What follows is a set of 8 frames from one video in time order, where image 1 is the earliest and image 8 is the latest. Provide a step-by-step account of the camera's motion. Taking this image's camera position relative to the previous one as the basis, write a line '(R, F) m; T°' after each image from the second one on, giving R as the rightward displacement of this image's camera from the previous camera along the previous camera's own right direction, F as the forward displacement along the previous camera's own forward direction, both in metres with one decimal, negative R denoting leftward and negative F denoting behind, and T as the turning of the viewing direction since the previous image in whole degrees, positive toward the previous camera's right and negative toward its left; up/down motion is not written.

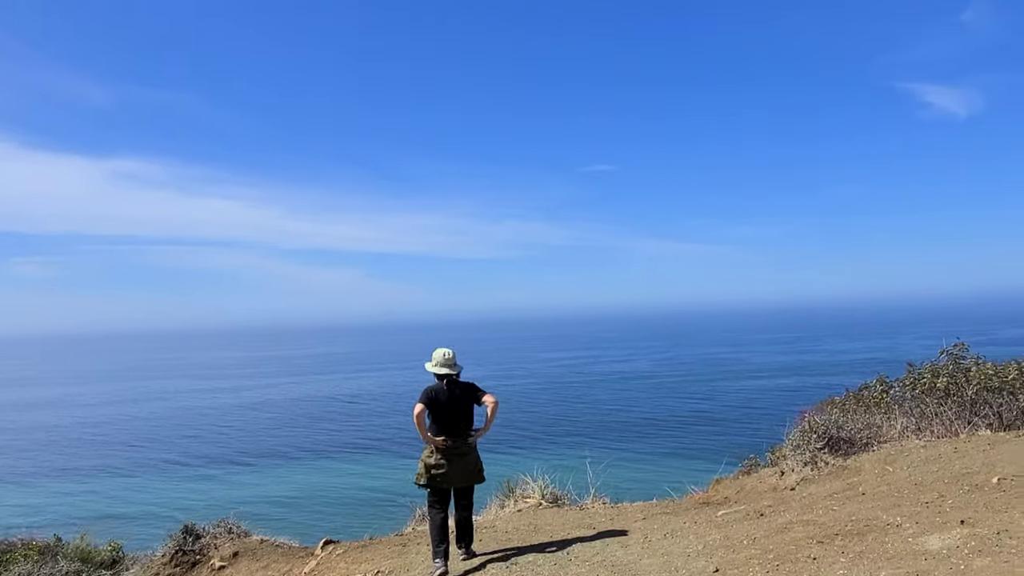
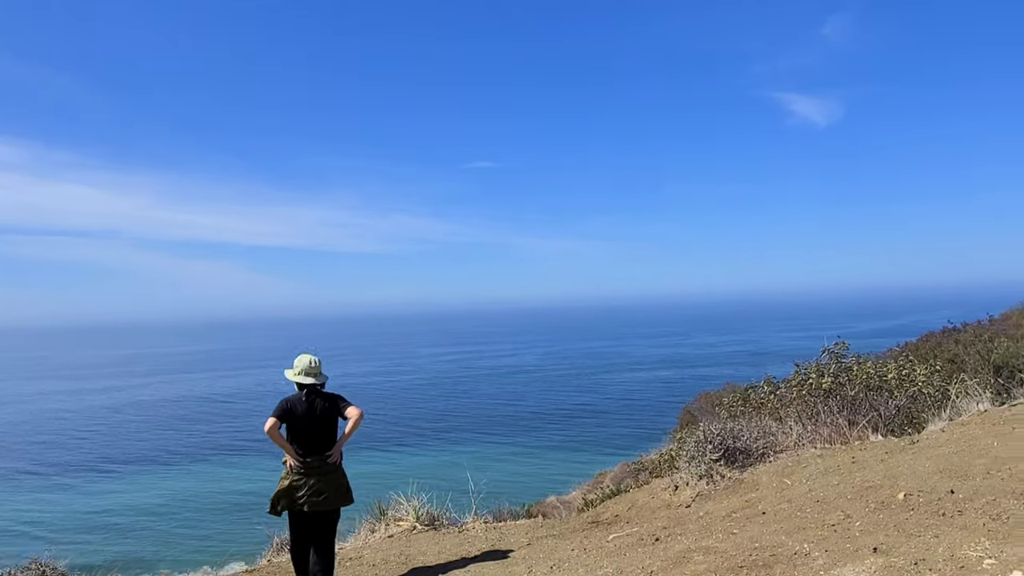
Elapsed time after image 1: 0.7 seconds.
(+0.1, +0.5) m; +10°
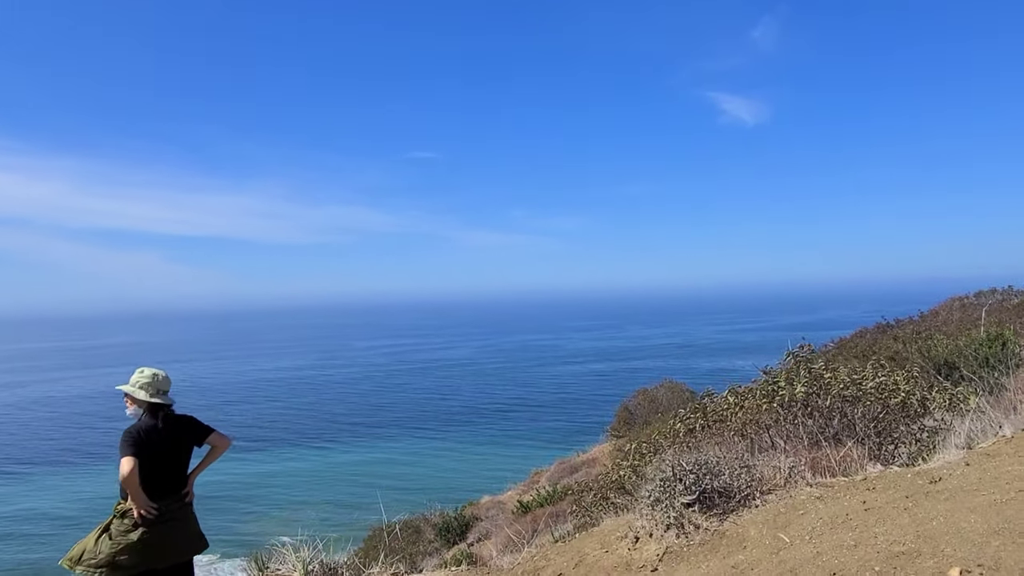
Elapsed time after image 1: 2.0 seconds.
(+0.1, +0.9) m; +6°
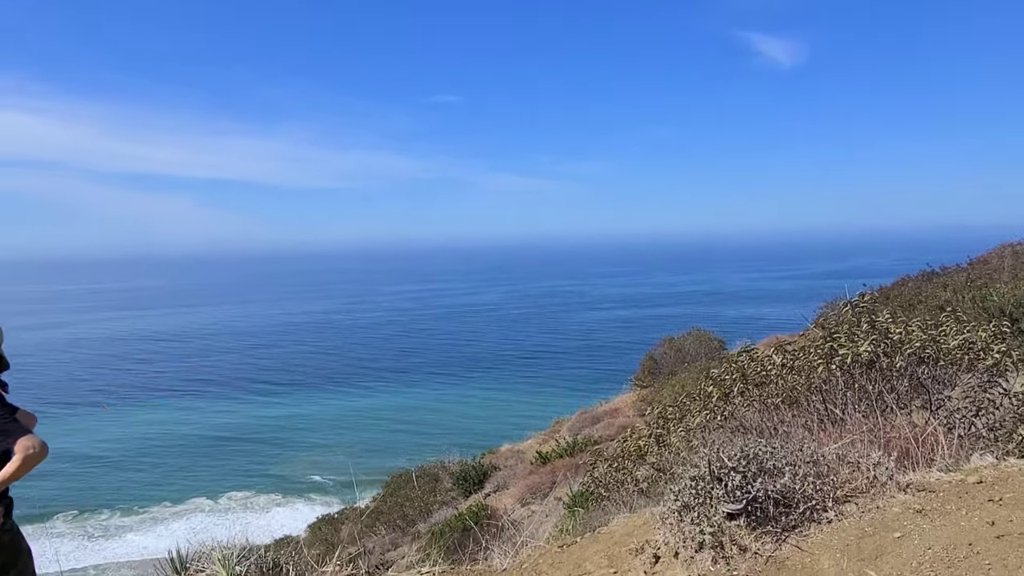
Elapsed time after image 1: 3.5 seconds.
(+0.2, +0.8) m; -2°
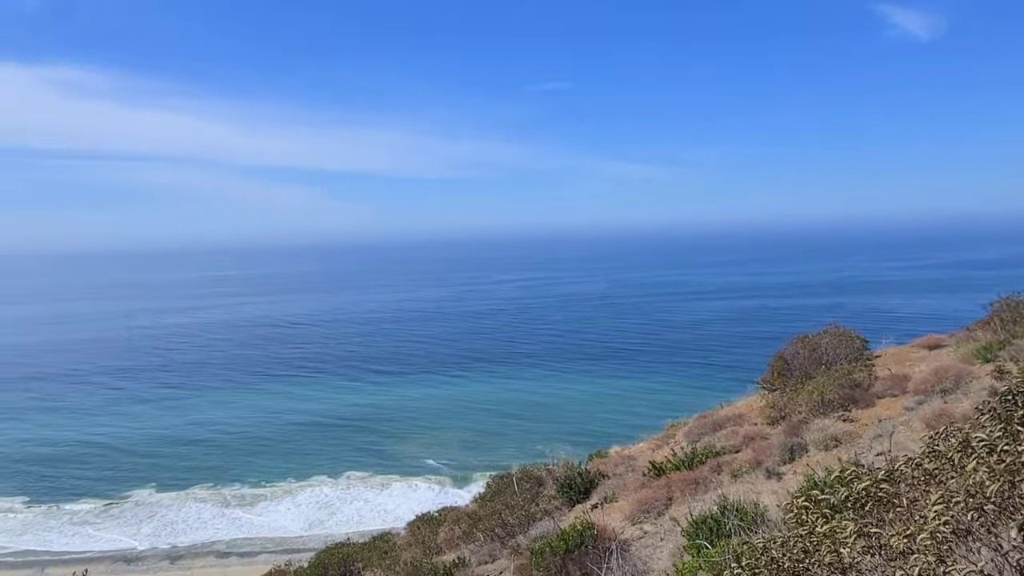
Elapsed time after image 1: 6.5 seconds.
(-0.2, +1.5) m; -9°
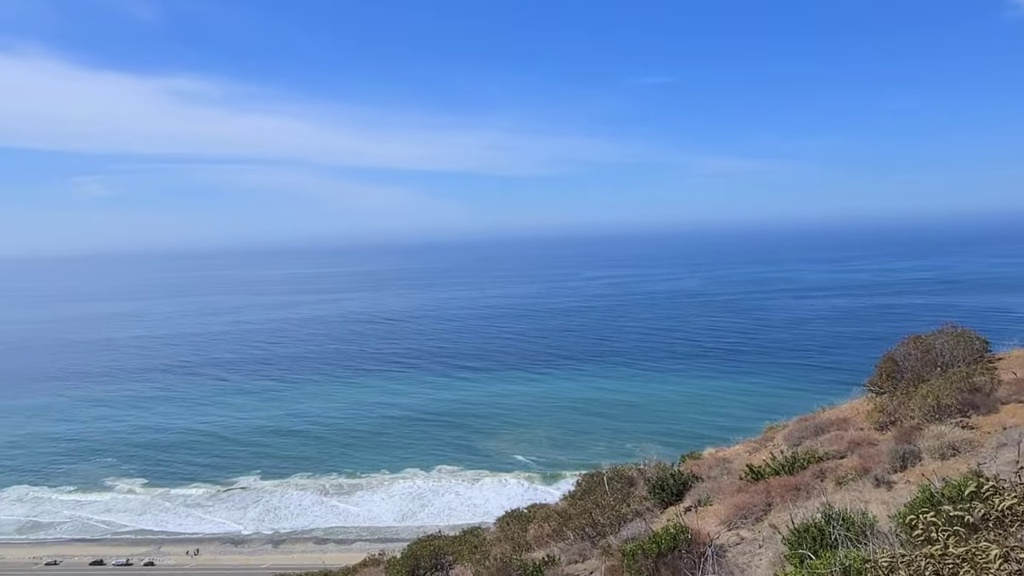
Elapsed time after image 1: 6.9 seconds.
(-0.2, 0.0) m; -7°
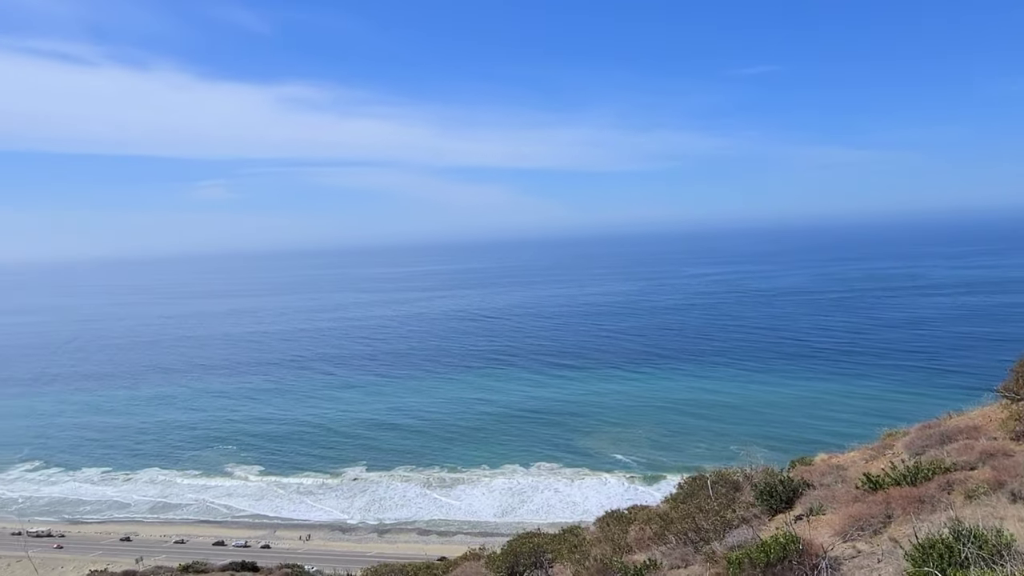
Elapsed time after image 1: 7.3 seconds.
(-0.2, -0.2) m; -8°
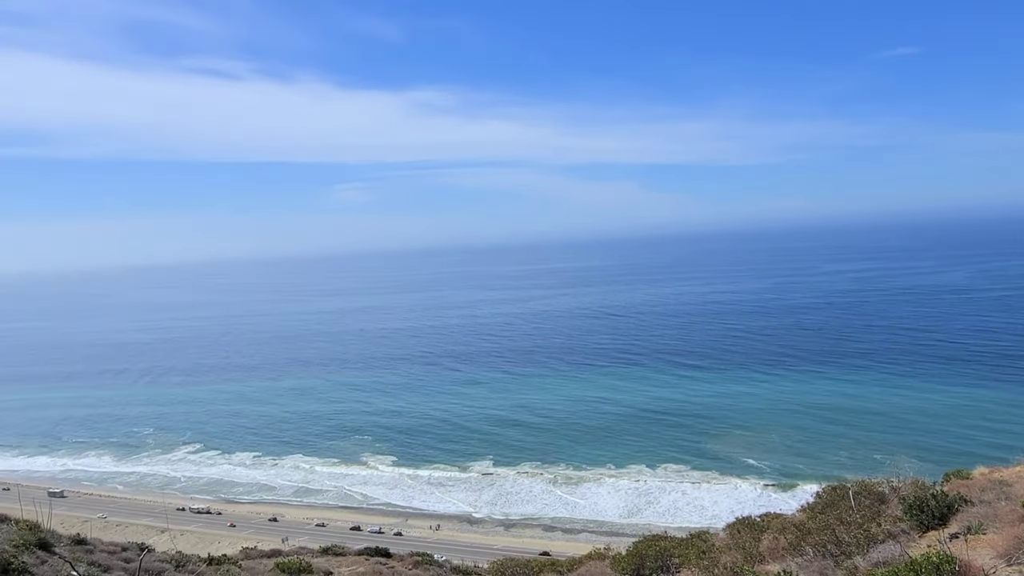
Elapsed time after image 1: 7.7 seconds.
(-0.1, -0.4) m; -11°
